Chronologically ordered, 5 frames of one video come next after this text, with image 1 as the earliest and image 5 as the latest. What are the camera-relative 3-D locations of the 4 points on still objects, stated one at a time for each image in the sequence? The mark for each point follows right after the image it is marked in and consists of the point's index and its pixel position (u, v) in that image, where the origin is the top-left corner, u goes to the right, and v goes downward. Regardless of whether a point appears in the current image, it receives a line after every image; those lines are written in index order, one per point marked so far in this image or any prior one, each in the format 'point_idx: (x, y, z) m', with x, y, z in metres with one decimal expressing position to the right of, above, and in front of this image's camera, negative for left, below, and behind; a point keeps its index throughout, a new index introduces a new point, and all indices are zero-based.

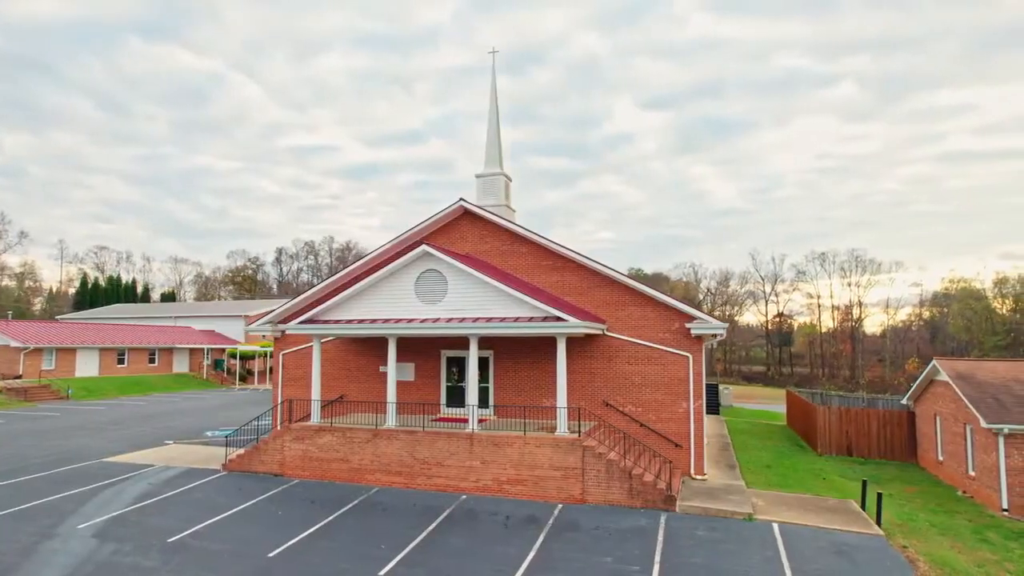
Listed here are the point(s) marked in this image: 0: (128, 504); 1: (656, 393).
0: (-9.0, -5.1, +14.3) m
1: (+4.0, -2.9, +16.9) m
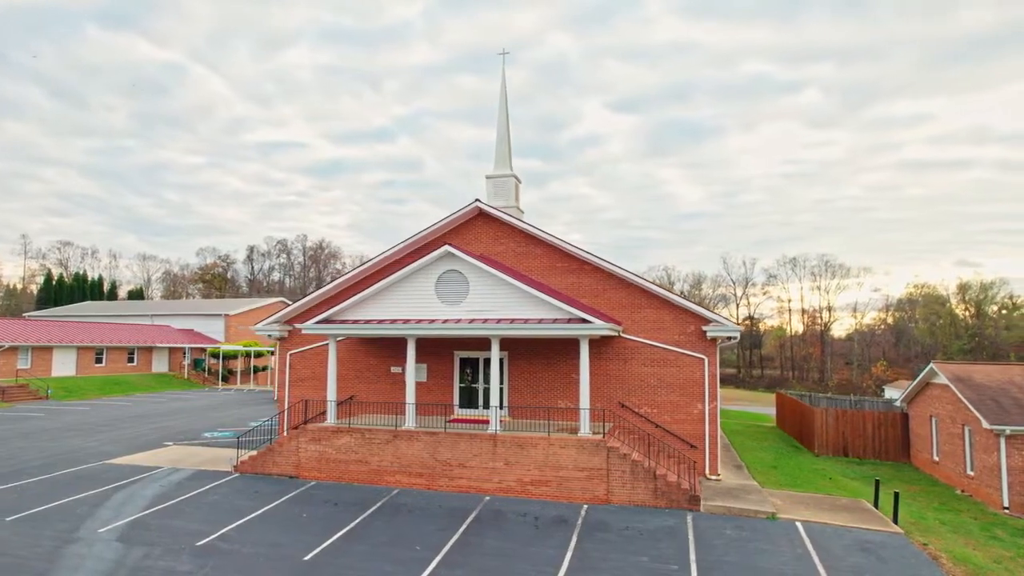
0: (-8.4, -5.0, +14.0) m
1: (+4.5, -3.0, +17.1) m
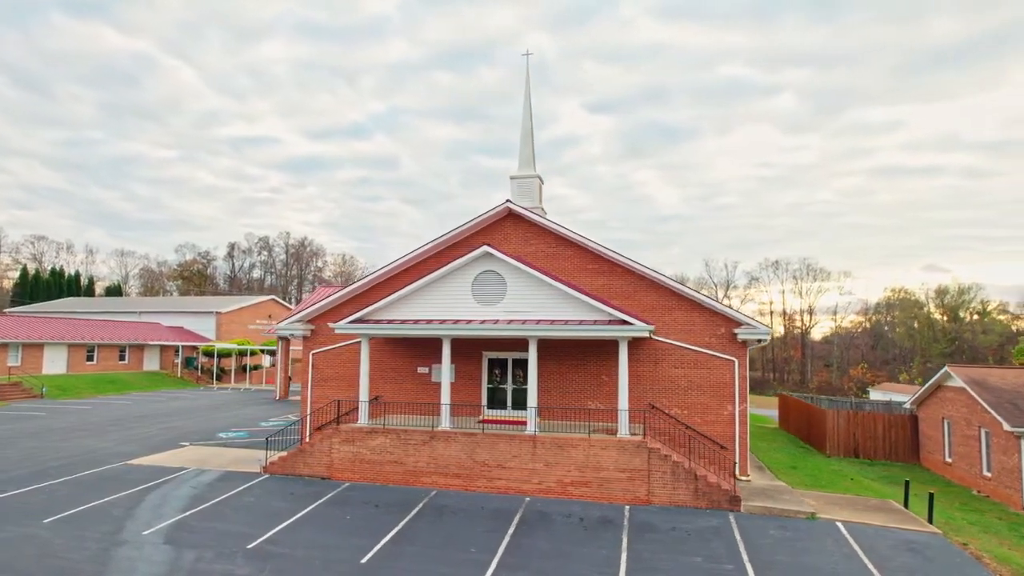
0: (-7.4, -5.0, +13.7) m
1: (+5.4, -3.1, +17.3) m
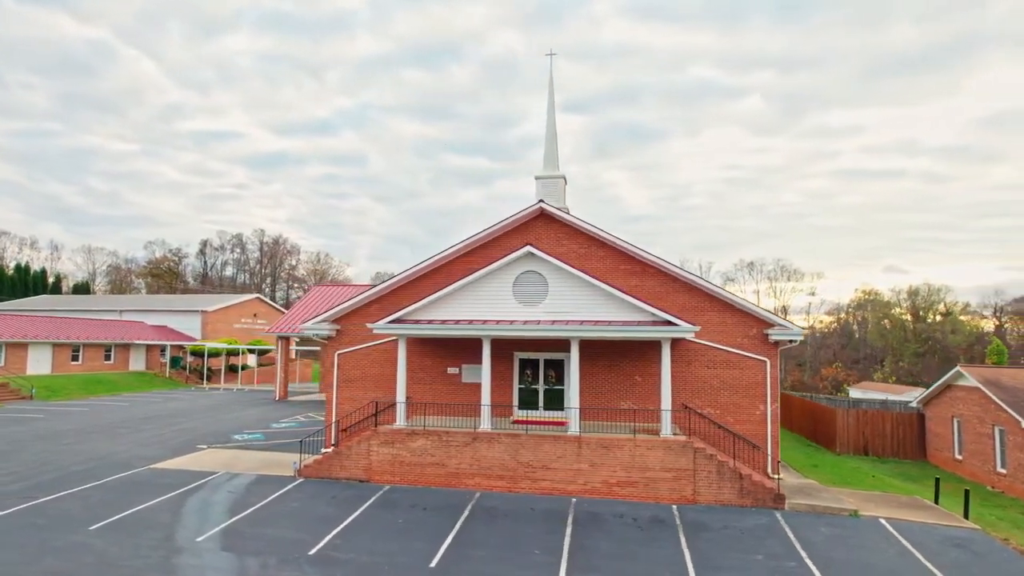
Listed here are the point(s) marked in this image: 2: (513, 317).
0: (-6.3, -4.9, +13.4) m
1: (+6.4, -3.1, +17.5) m
2: (0.0, -0.8, +16.2) m
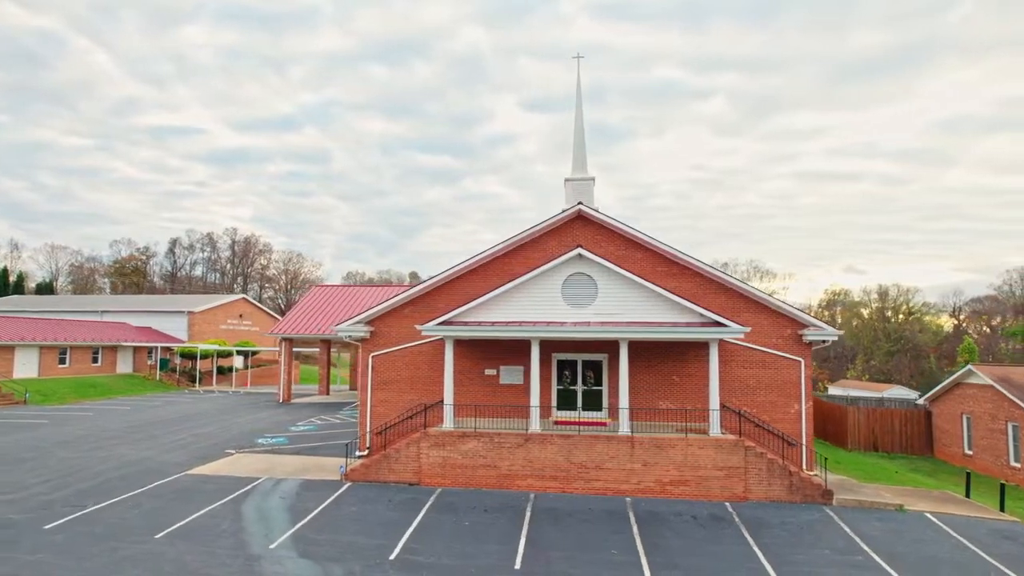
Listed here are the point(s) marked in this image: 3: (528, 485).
0: (-4.8, -5.0, +13.2) m
1: (+7.6, -3.2, +17.9) m
2: (+1.3, -0.8, +16.3) m
3: (+0.4, -5.0, +15.4) m
